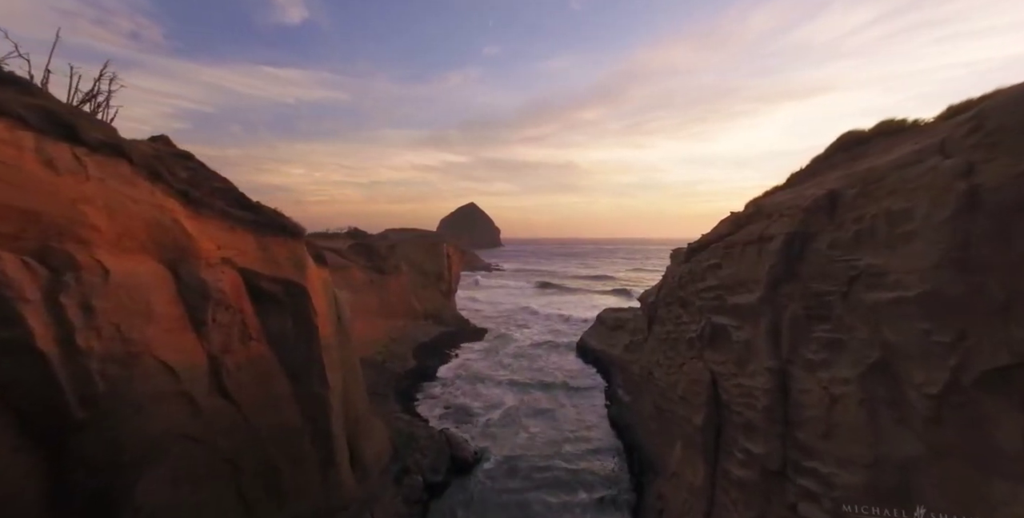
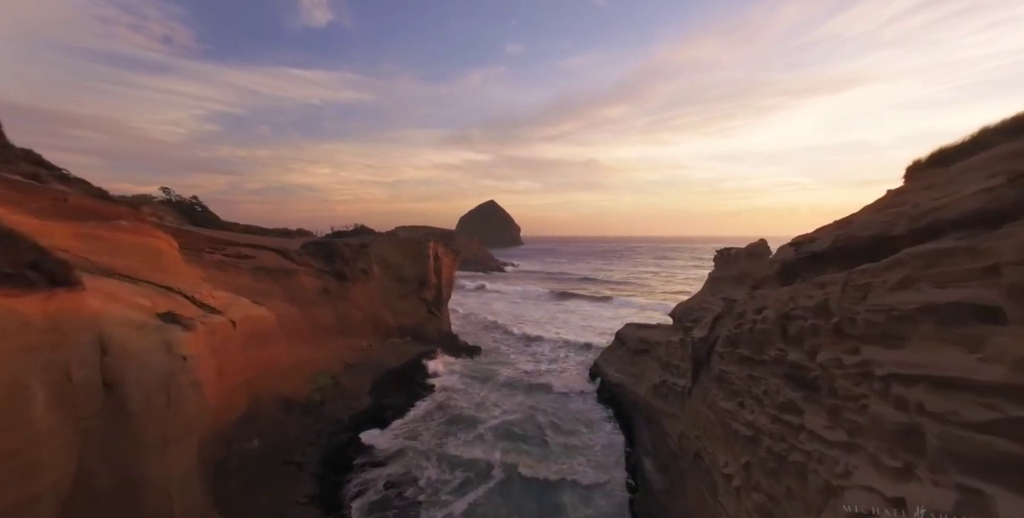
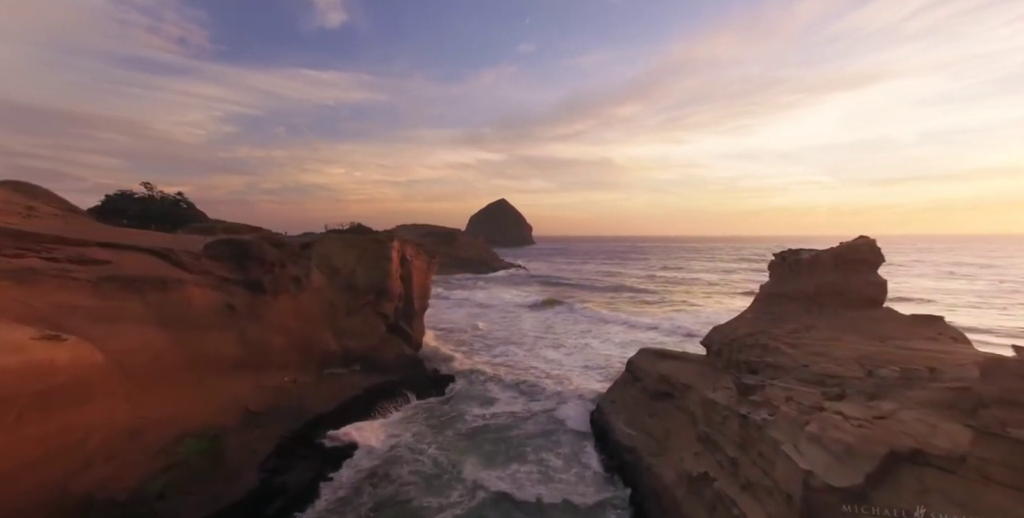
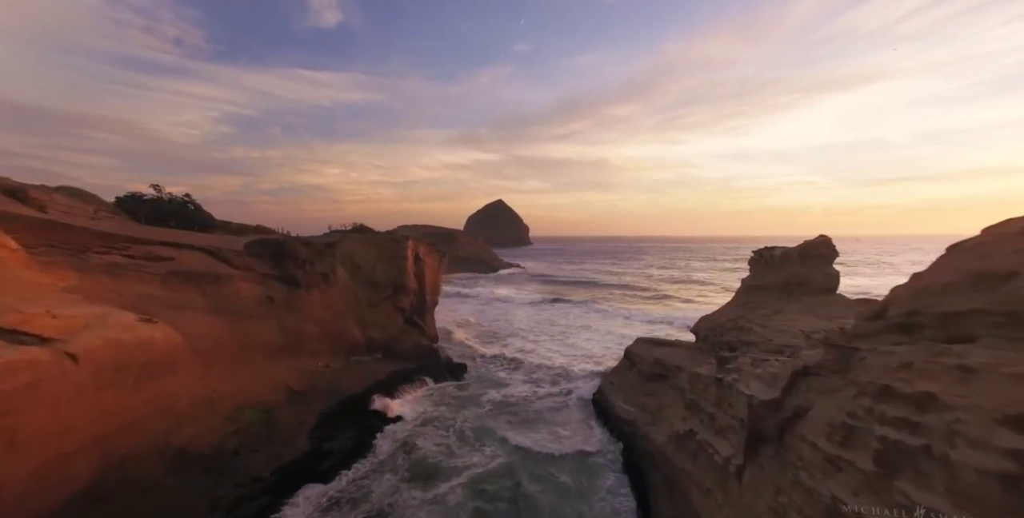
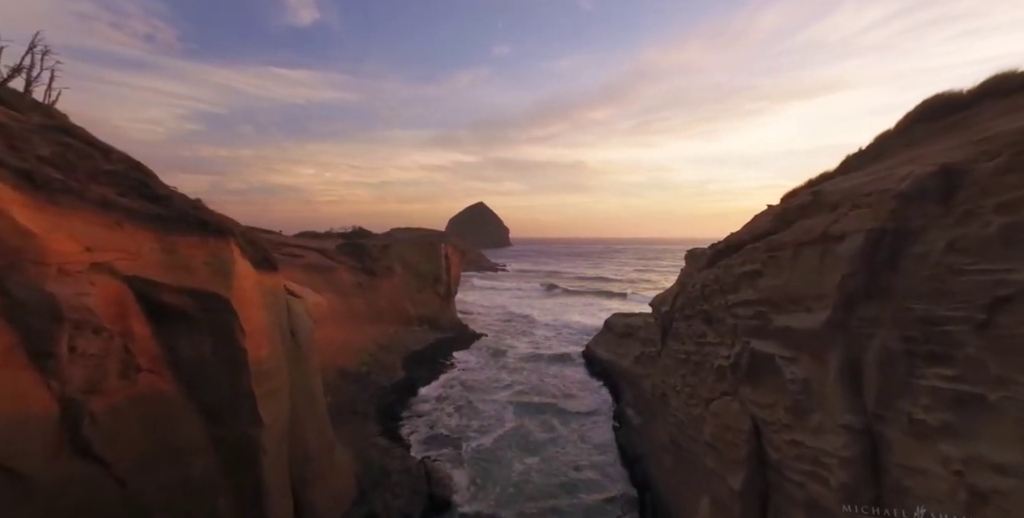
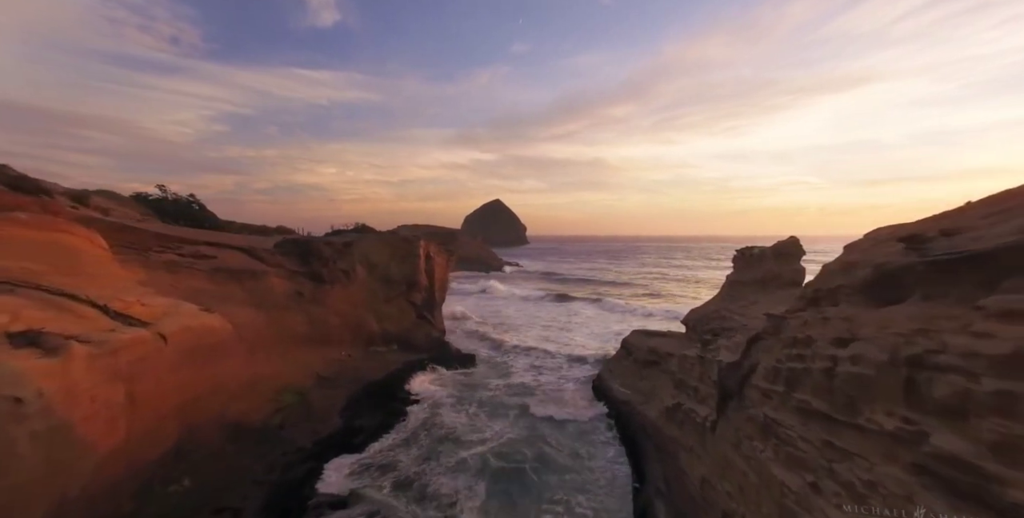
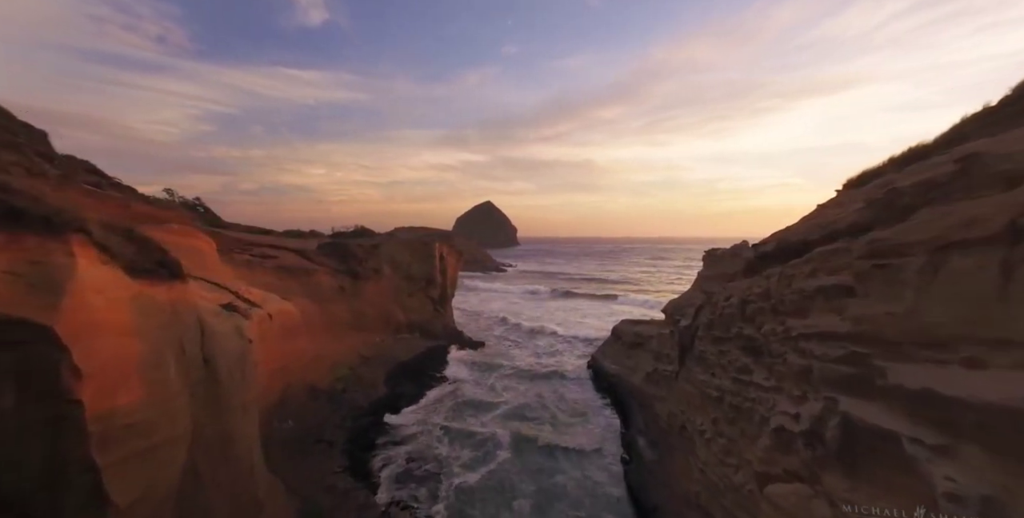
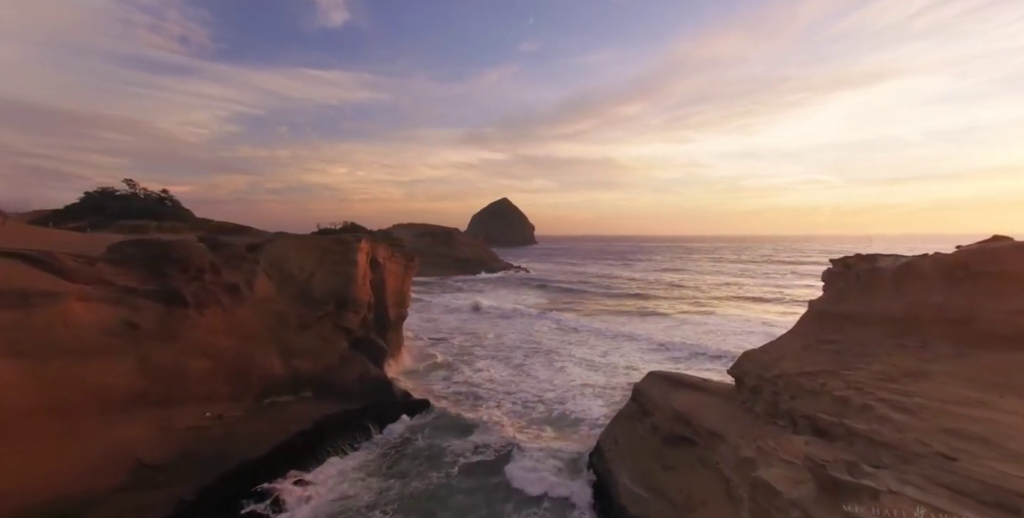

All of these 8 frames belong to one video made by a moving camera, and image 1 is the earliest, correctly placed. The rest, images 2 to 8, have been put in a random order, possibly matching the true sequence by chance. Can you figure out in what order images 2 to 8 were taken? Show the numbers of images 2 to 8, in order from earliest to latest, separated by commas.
5, 7, 2, 6, 4, 3, 8
